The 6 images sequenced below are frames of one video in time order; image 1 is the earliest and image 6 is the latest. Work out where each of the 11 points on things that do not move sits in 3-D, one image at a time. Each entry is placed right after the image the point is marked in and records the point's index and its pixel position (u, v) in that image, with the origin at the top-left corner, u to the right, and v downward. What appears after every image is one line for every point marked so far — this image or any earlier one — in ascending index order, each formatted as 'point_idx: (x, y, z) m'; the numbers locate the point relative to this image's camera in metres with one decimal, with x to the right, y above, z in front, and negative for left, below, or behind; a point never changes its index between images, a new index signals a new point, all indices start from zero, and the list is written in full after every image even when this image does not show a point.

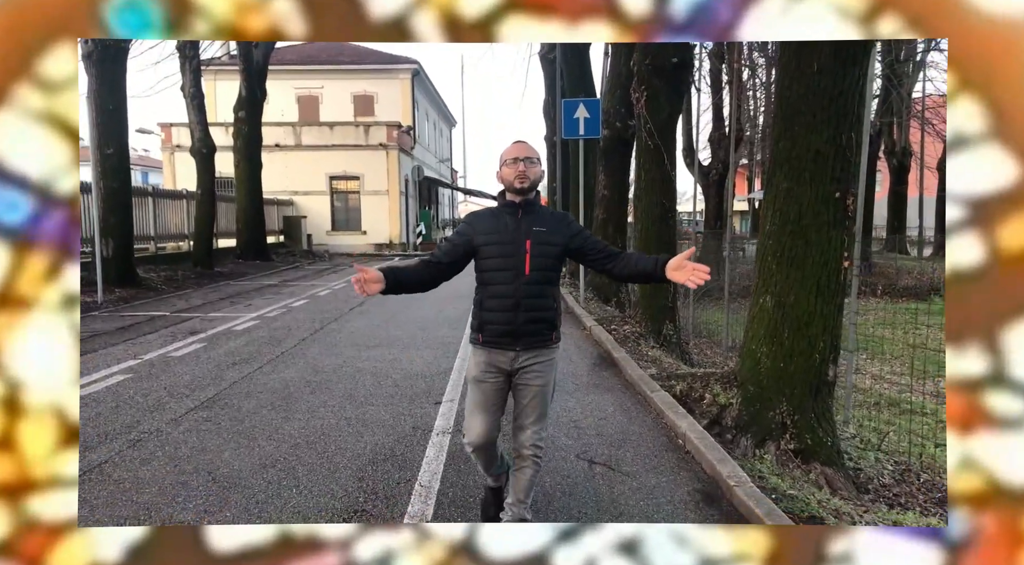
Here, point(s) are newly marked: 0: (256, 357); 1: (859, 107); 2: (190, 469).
0: (-2.9, -0.8, +7.0) m
1: (+2.6, +1.4, +5.3) m
2: (-2.0, -1.1, +4.1) m
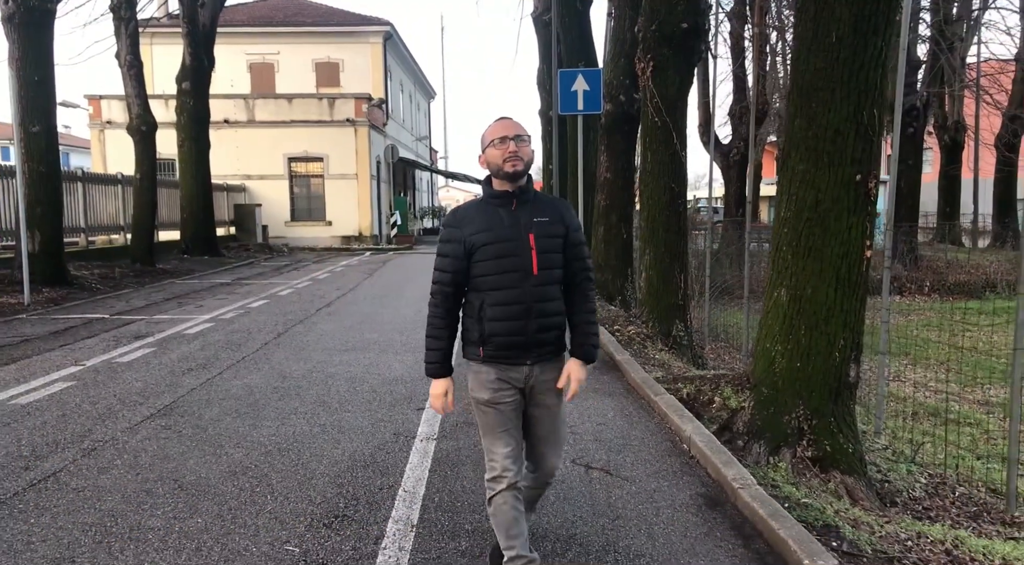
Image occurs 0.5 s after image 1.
0: (-2.9, -0.8, +6.8) m
1: (+2.6, +1.4, +5.0) m
2: (-2.0, -1.1, +3.9) m
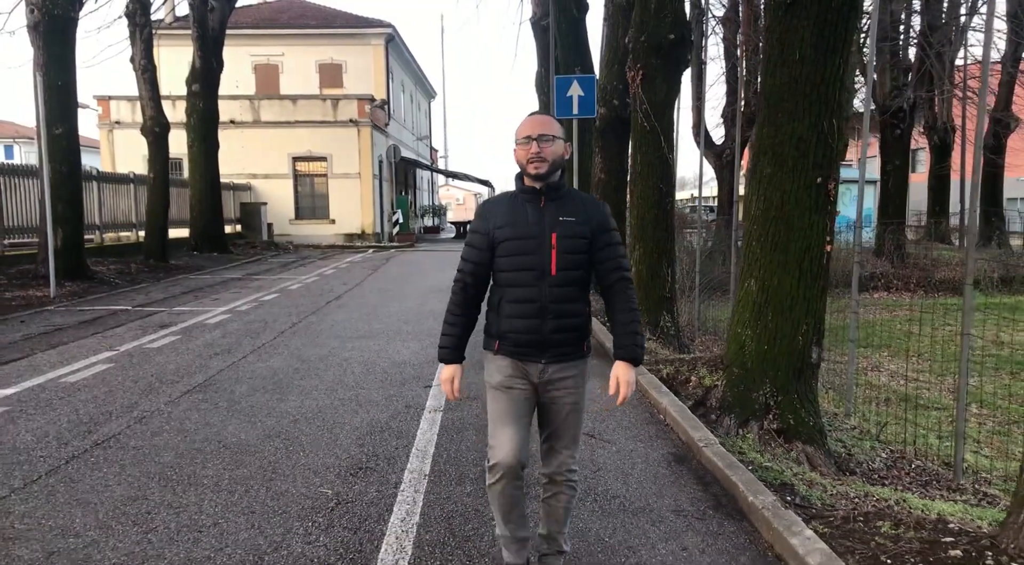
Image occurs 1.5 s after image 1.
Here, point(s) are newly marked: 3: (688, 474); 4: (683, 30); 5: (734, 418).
0: (-2.9, -0.7, +7.4) m
1: (+2.6, +1.5, +5.6) m
2: (-2.0, -1.0, +4.6) m
3: (+1.0, -1.1, +4.0) m
4: (+2.1, +3.1, +8.8) m
5: (+1.8, -1.1, +5.8) m
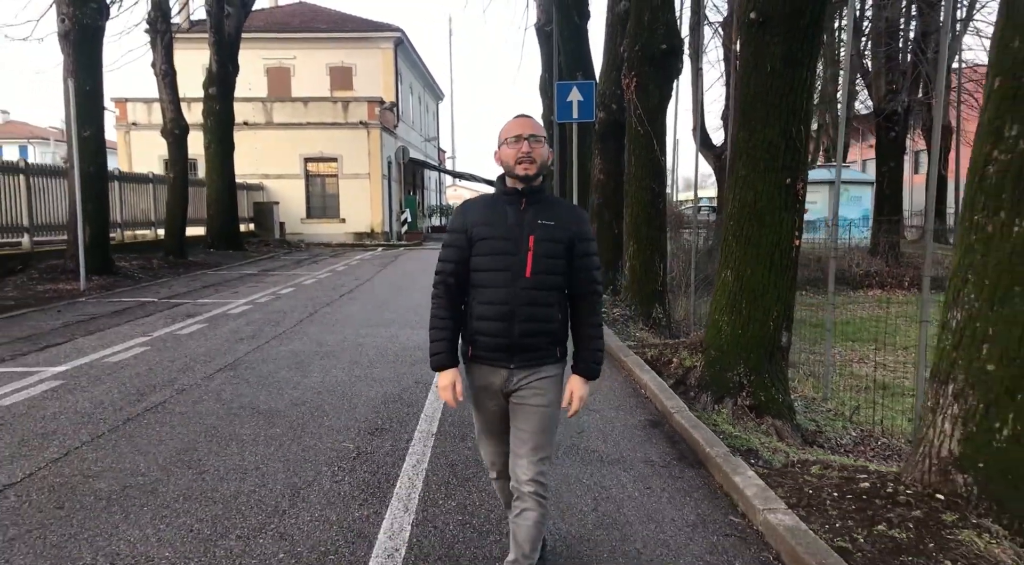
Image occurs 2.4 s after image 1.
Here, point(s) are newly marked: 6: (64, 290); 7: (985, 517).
0: (-2.9, -0.6, +8.1) m
1: (+2.6, +1.6, +6.2) m
2: (-2.0, -0.9, +5.2) m
3: (+1.0, -1.0, +4.6) m
4: (+2.2, +3.2, +9.4) m
5: (+1.8, -1.0, +6.4) m
6: (-7.6, -0.1, +12.0) m
7: (+2.0, -1.0, +3.0) m
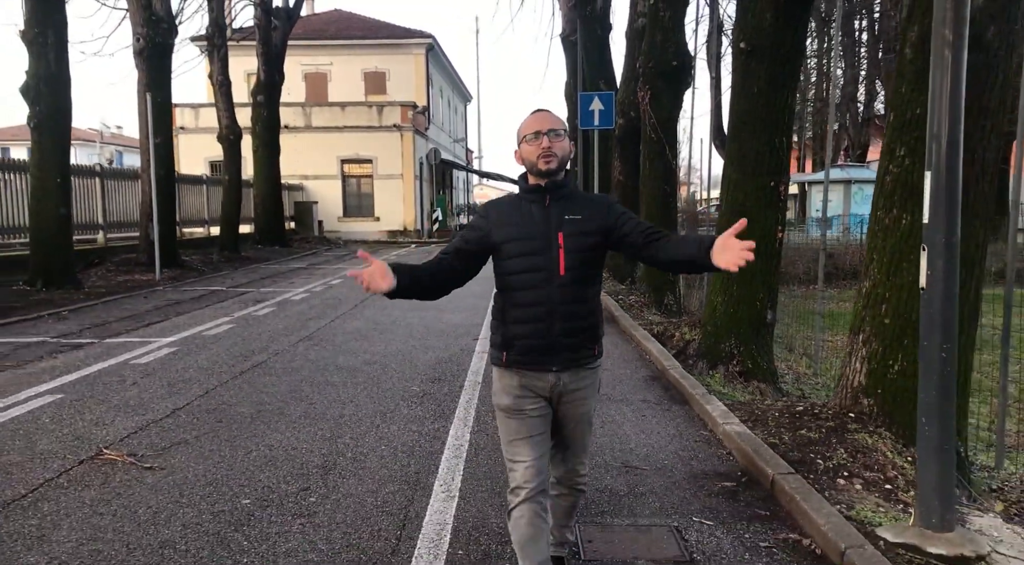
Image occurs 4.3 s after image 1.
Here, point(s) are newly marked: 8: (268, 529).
0: (-2.5, -0.4, +9.5) m
1: (+2.9, +1.7, +7.4) m
2: (-1.8, -0.8, +6.6) m
3: (+1.2, -0.9, +5.9) m
4: (+2.6, +3.4, +10.6) m
5: (+2.1, -0.9, +7.6) m
6: (-7.1, +0.1, +13.5) m
7: (+2.2, -0.9, +4.2) m
8: (-1.1, -1.1, +3.2) m
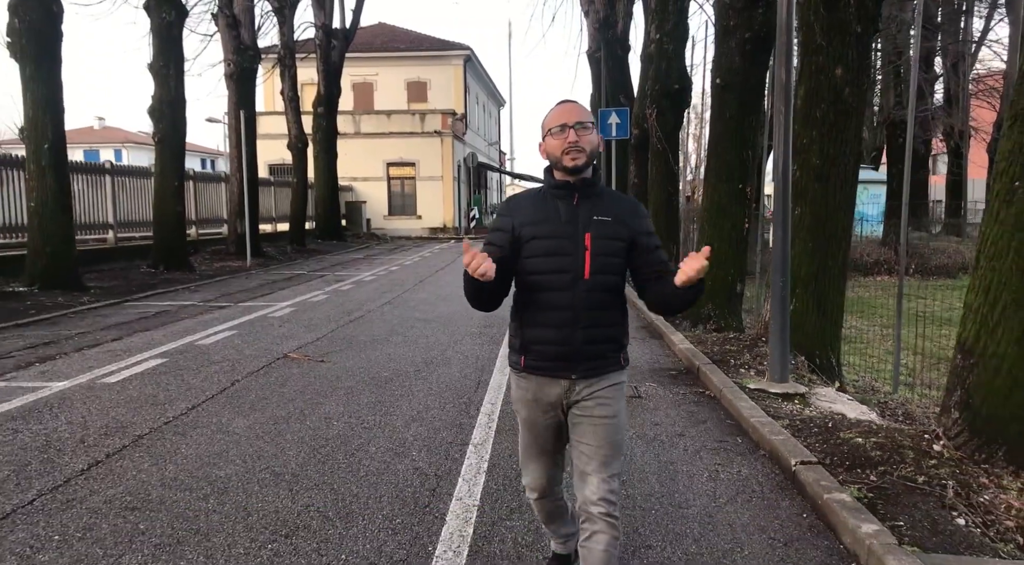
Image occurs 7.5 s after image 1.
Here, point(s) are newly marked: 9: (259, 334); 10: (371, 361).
0: (-2.0, -0.1, +12.0) m
1: (+3.3, +2.0, +9.7) m
2: (-1.4, -0.5, +9.1) m
3: (+1.6, -0.6, +8.3) m
4: (+3.2, +3.7, +12.9) m
5: (+2.5, -0.6, +9.9) m
6: (-6.4, +0.4, +16.2) m
7: (+2.5, -0.6, +6.6) m
8: (-0.9, -0.8, +5.7) m
9: (-2.8, -0.6, +7.8) m
10: (-1.3, -0.7, +6.6) m
